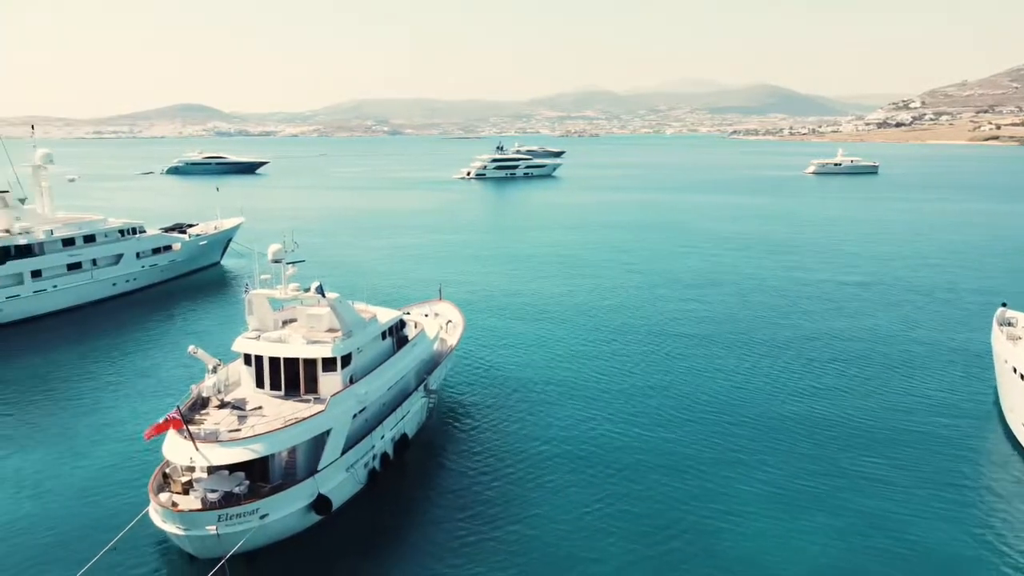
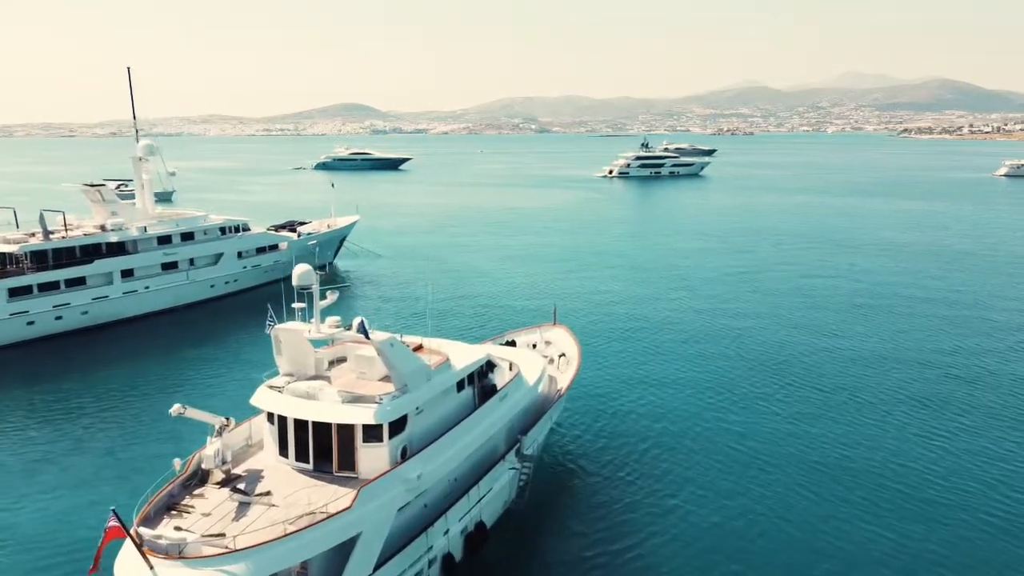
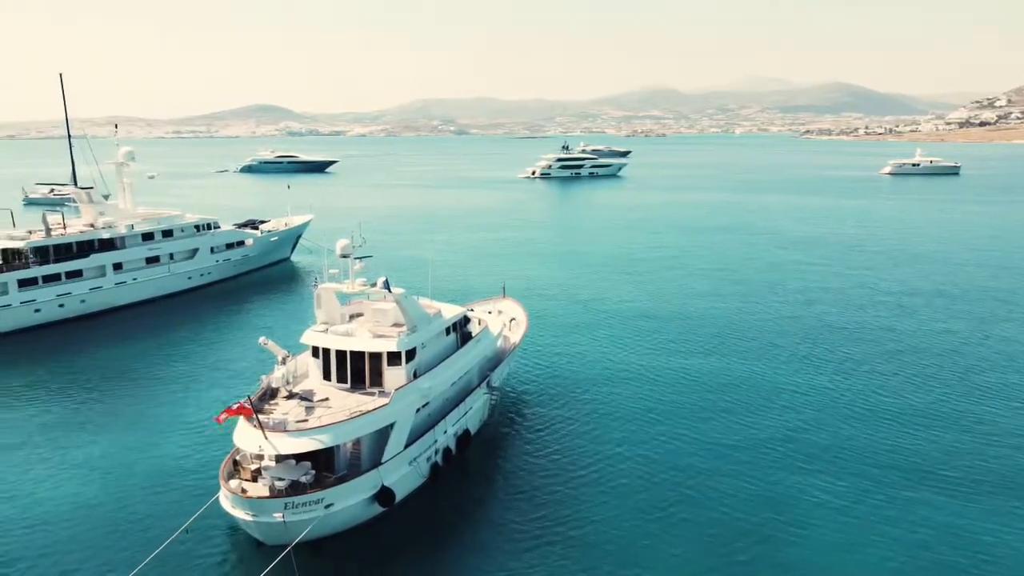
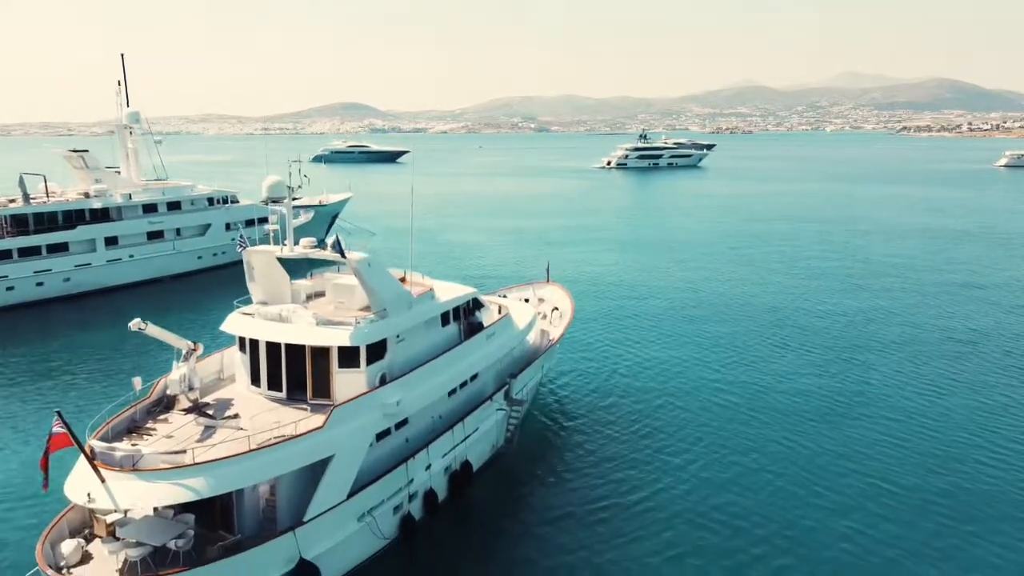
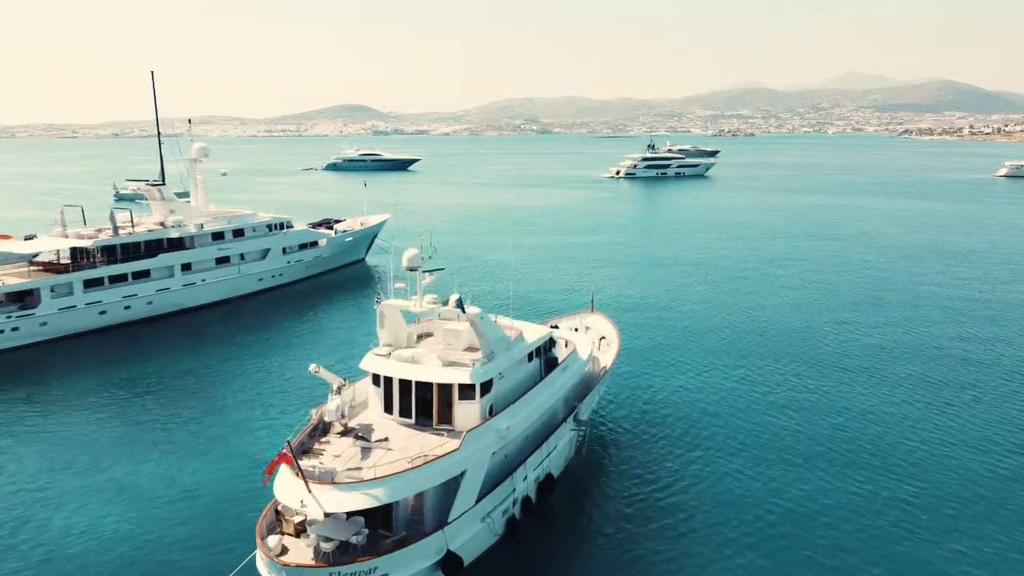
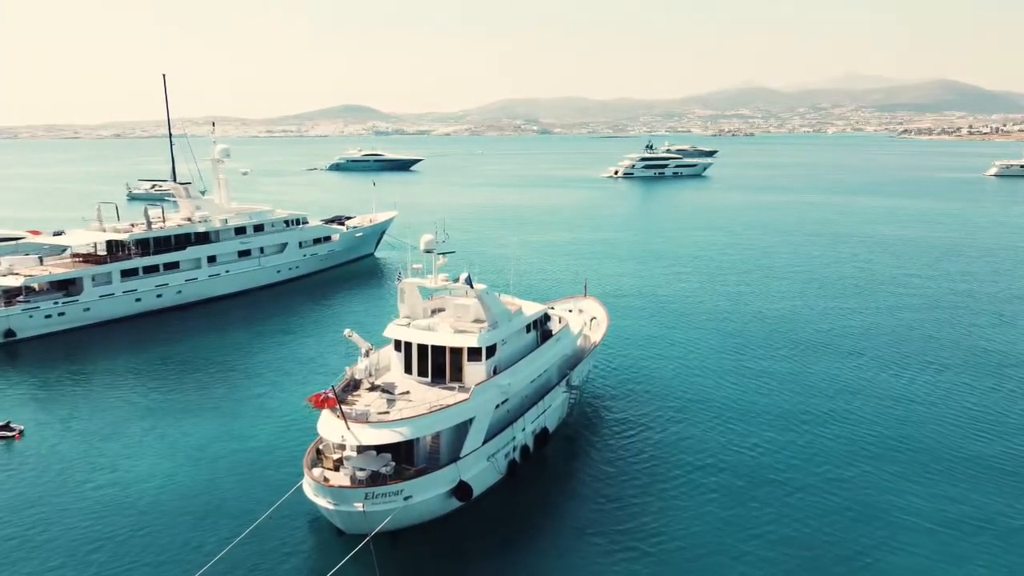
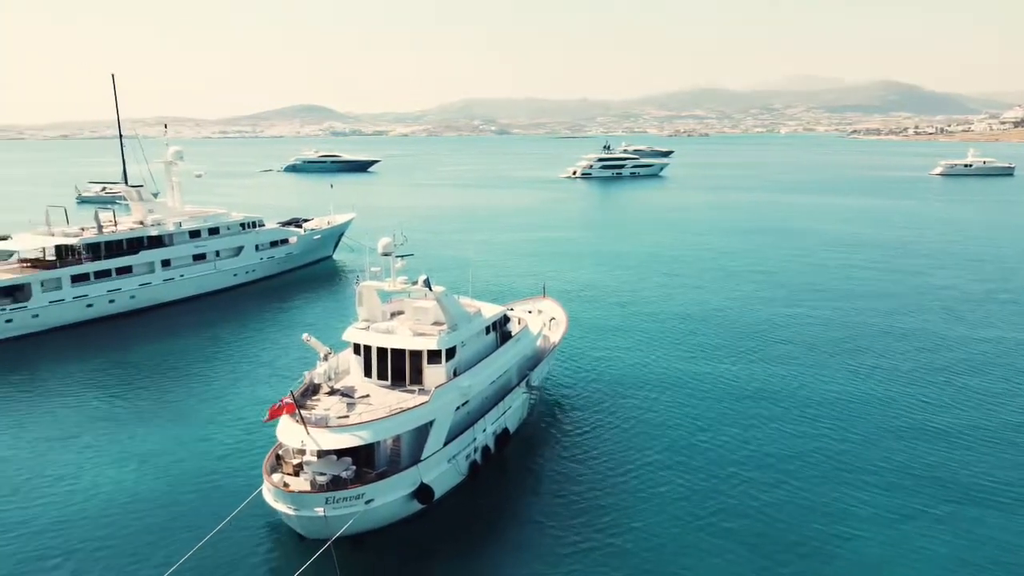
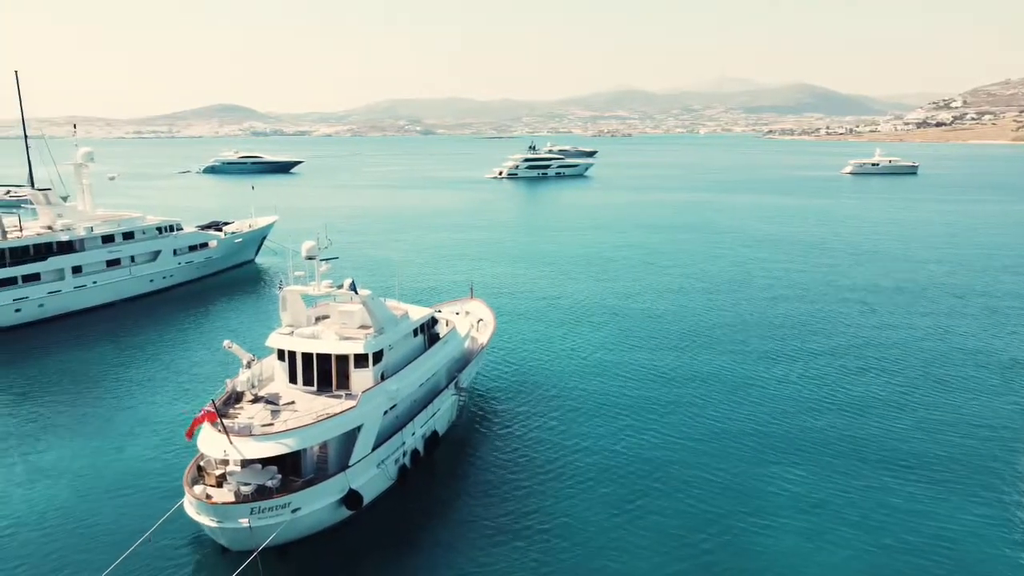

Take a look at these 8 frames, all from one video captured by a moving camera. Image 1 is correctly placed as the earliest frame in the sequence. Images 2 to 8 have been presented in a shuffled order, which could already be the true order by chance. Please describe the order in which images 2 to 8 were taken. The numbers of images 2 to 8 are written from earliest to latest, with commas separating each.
8, 3, 7, 6, 5, 2, 4
